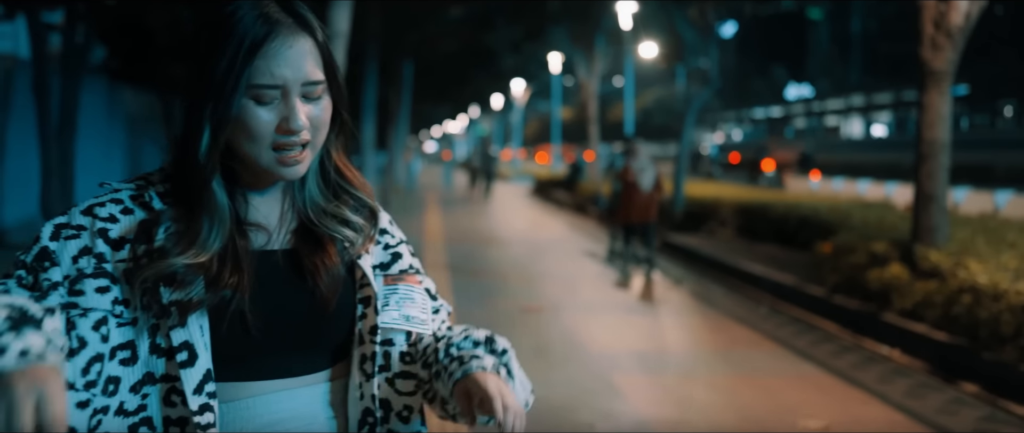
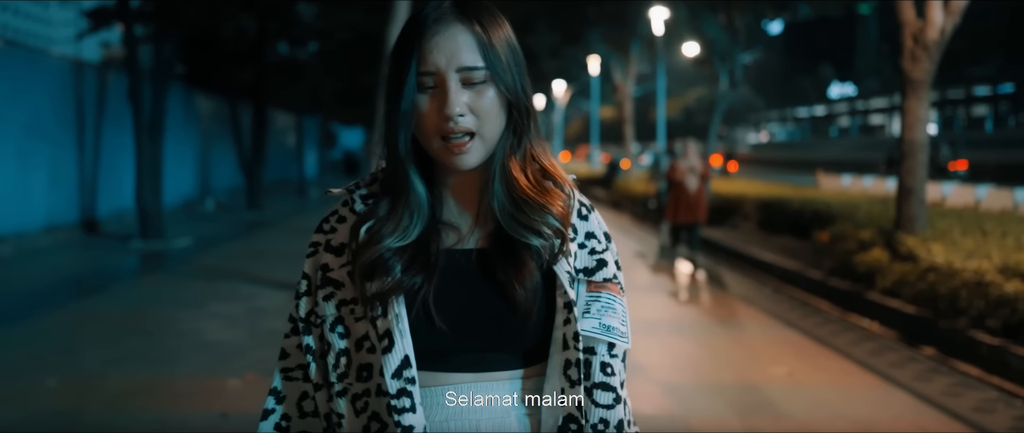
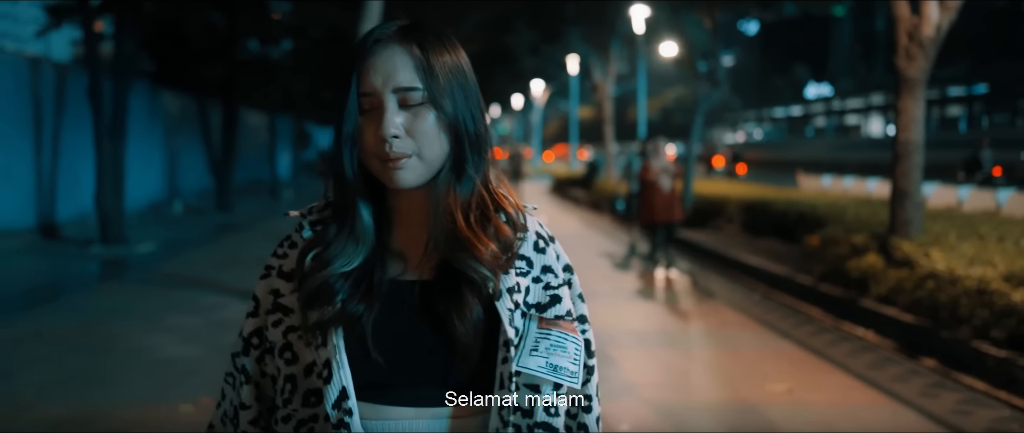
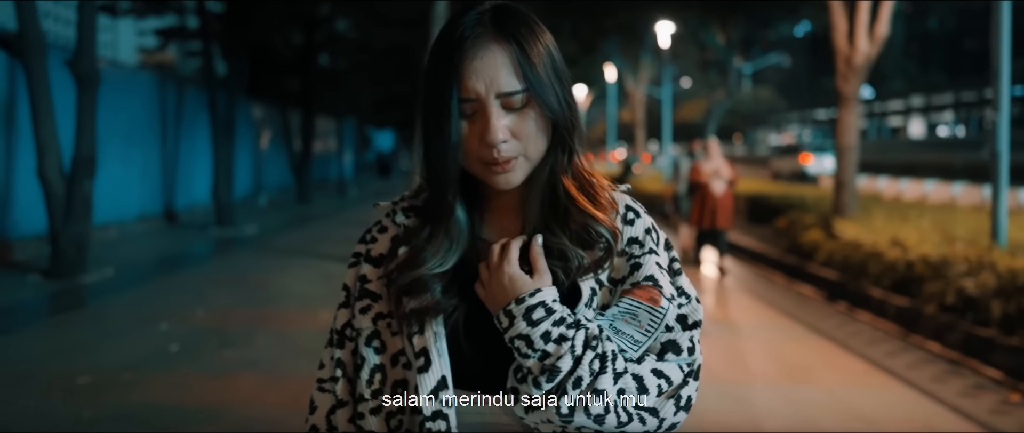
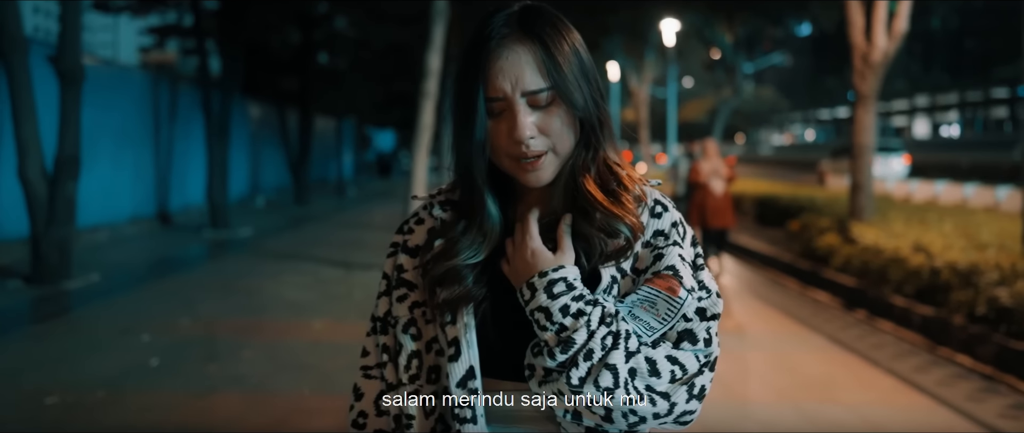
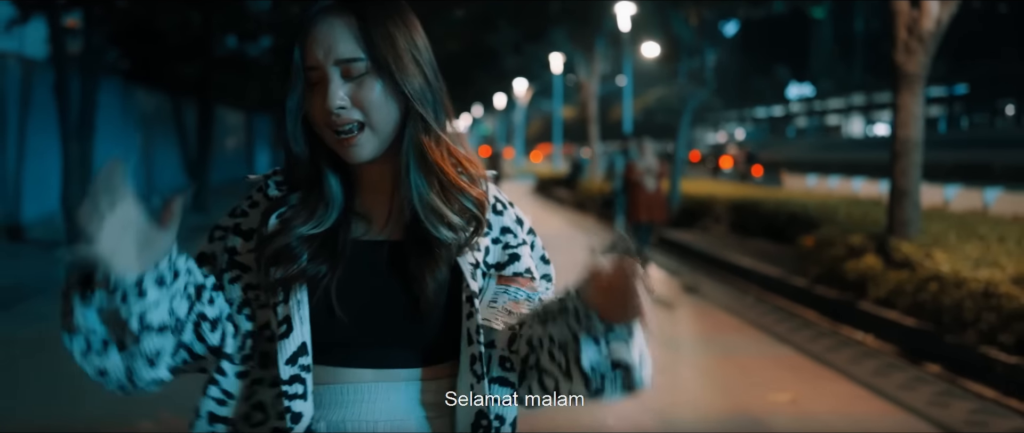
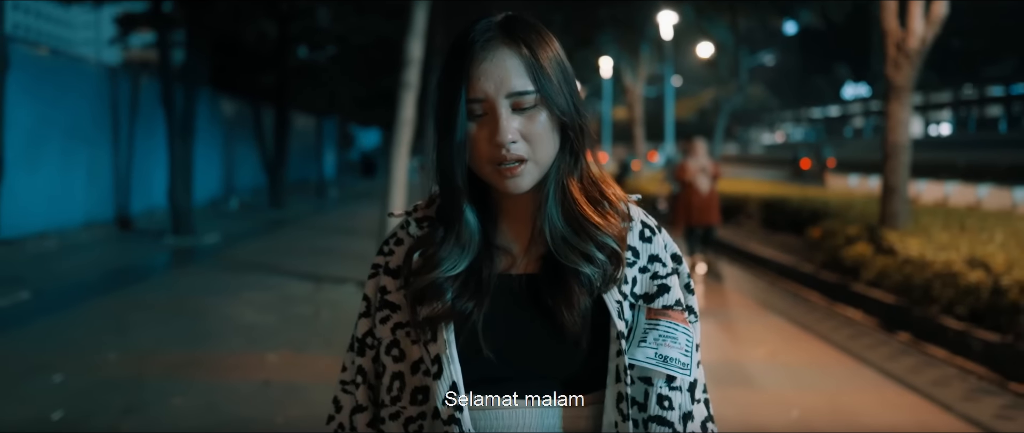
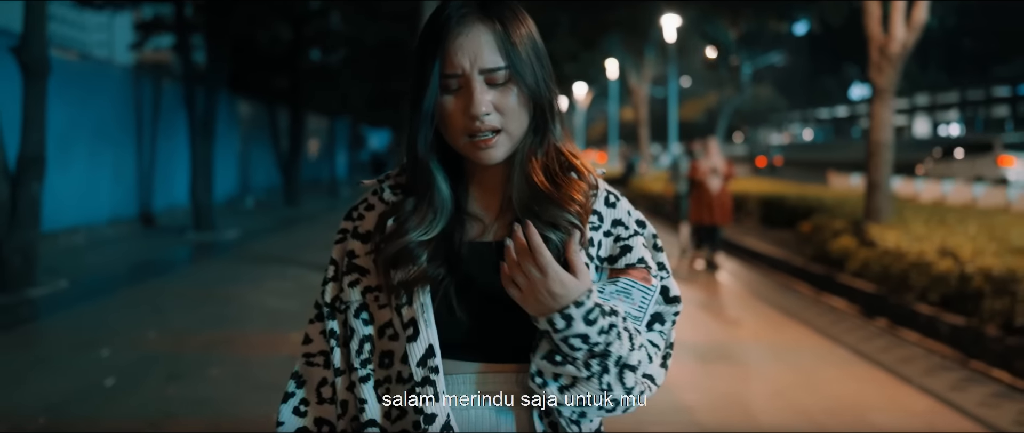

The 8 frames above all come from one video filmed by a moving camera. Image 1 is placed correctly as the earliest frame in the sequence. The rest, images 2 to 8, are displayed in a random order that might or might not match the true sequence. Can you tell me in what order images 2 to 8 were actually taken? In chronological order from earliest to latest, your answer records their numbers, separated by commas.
6, 3, 2, 7, 8, 5, 4
